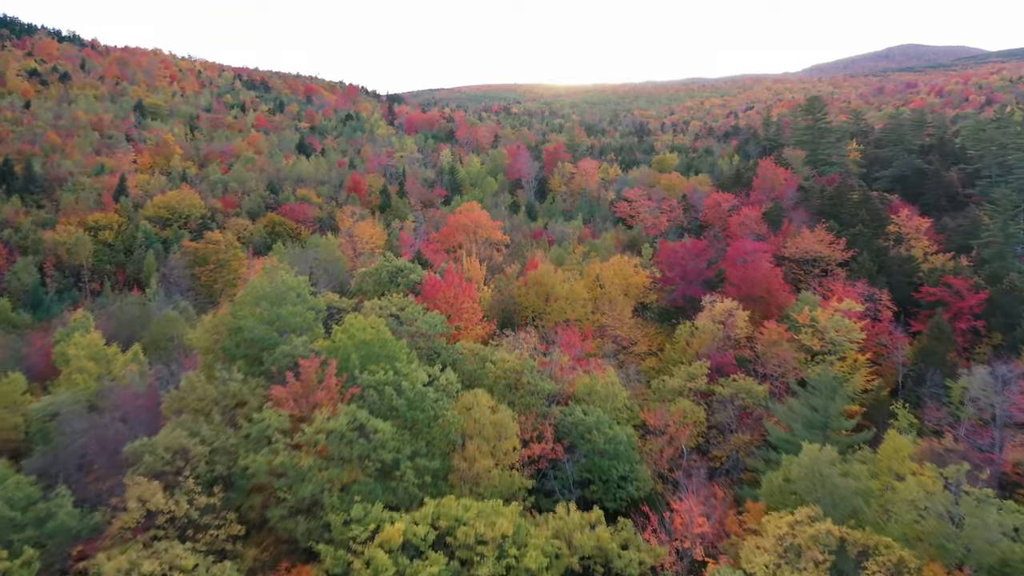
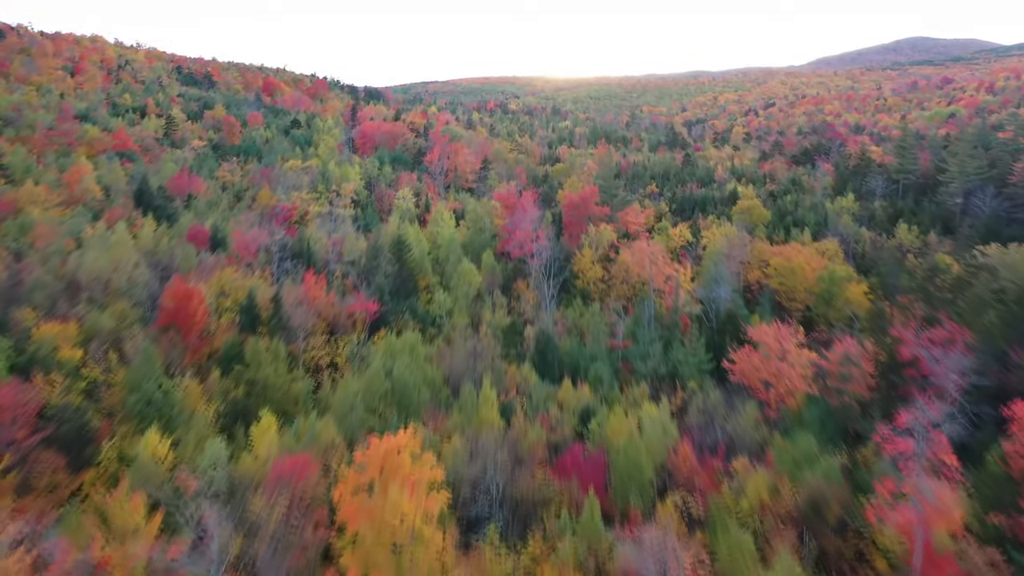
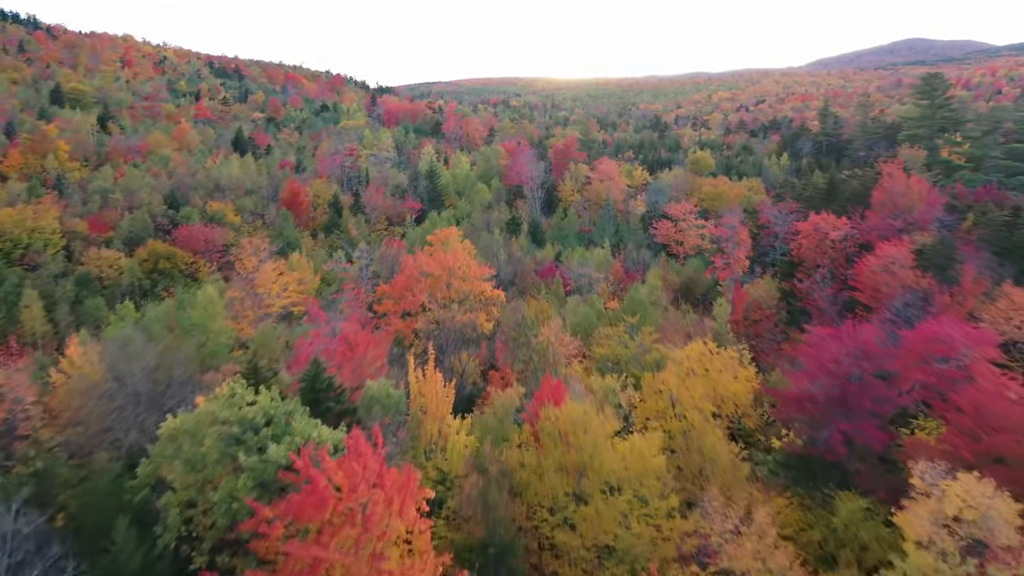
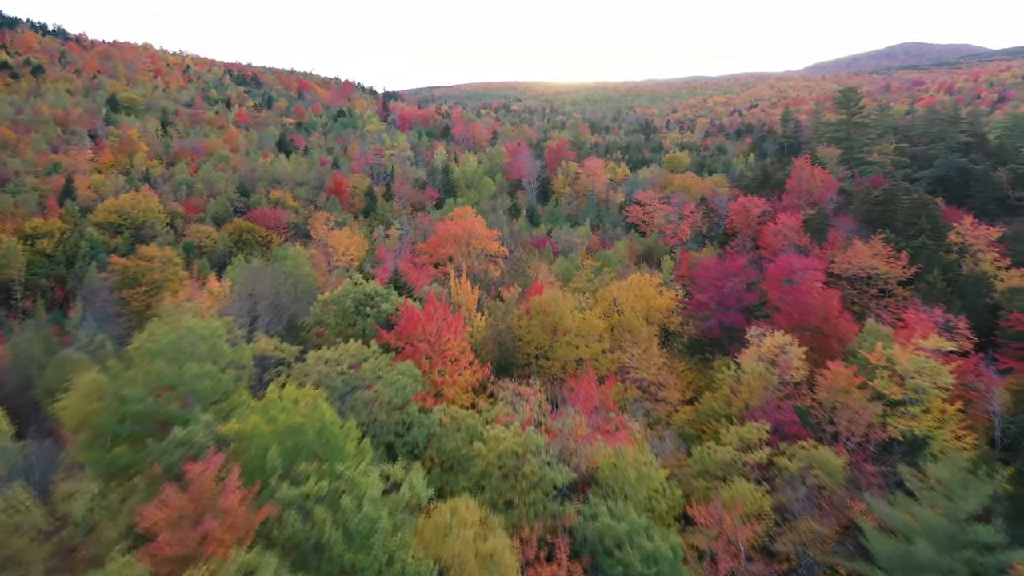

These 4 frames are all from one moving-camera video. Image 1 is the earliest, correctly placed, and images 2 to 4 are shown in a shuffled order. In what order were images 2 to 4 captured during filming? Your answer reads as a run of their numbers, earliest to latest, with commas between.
4, 3, 2
